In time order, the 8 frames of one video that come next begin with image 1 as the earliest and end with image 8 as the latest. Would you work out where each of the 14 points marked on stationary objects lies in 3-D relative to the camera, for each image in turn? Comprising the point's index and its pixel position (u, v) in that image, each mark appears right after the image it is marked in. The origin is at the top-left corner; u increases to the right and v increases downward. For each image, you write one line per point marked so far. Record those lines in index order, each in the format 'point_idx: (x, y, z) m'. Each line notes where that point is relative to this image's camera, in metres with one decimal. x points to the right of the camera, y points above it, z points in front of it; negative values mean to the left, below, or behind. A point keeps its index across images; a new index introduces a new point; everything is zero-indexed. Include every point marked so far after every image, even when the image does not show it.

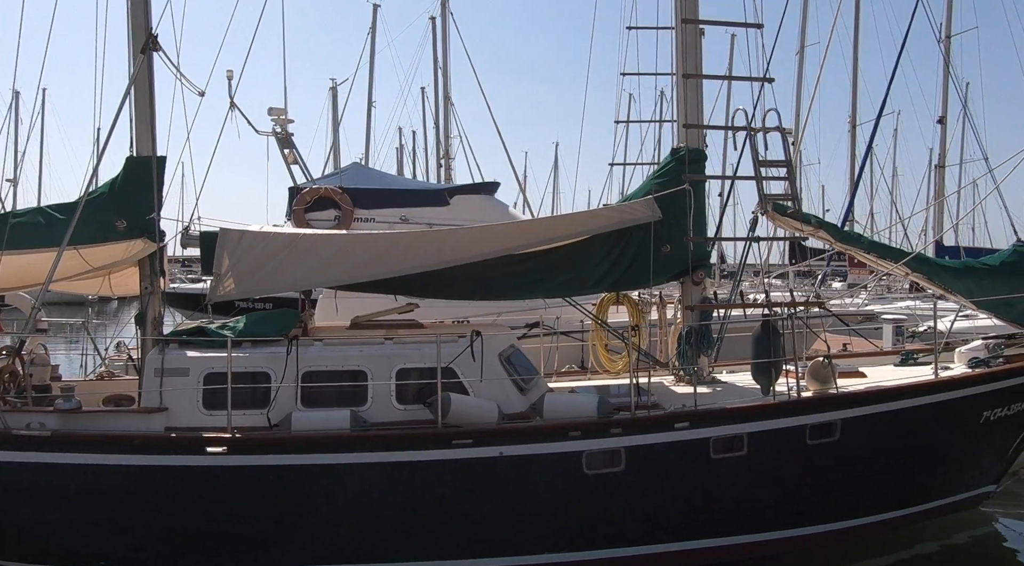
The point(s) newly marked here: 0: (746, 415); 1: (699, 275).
0: (+1.6, -0.9, +5.8) m
1: (+1.6, +0.1, +7.1) m
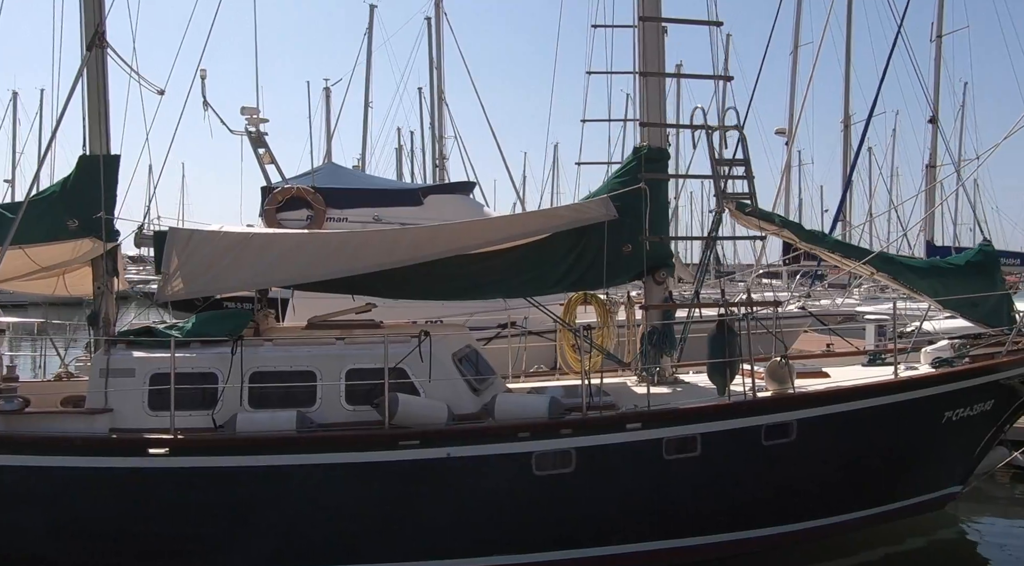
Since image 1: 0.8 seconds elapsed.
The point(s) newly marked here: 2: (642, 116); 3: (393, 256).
0: (+1.3, -0.9, +5.7) m
1: (+1.3, +0.1, +7.1) m
2: (+1.2, +1.5, +7.3) m
3: (-0.9, +0.2, +6.0) m
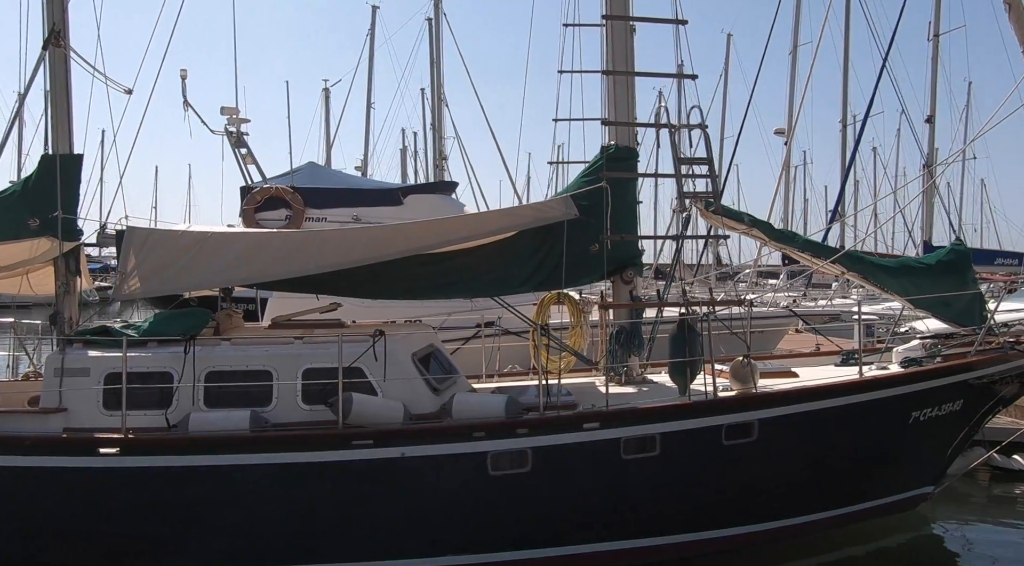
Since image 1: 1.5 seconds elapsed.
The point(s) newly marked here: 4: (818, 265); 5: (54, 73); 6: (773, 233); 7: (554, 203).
0: (+1.0, -0.9, +5.7) m
1: (+1.0, +0.1, +7.1) m
2: (+0.9, +1.5, +7.2) m
3: (-1.2, +0.2, +6.0) m
4: (+2.7, +0.2, +7.3) m
5: (-3.6, +1.6, +6.4) m
6: (+2.3, +0.5, +7.3) m
7: (+0.3, +0.6, +6.4) m
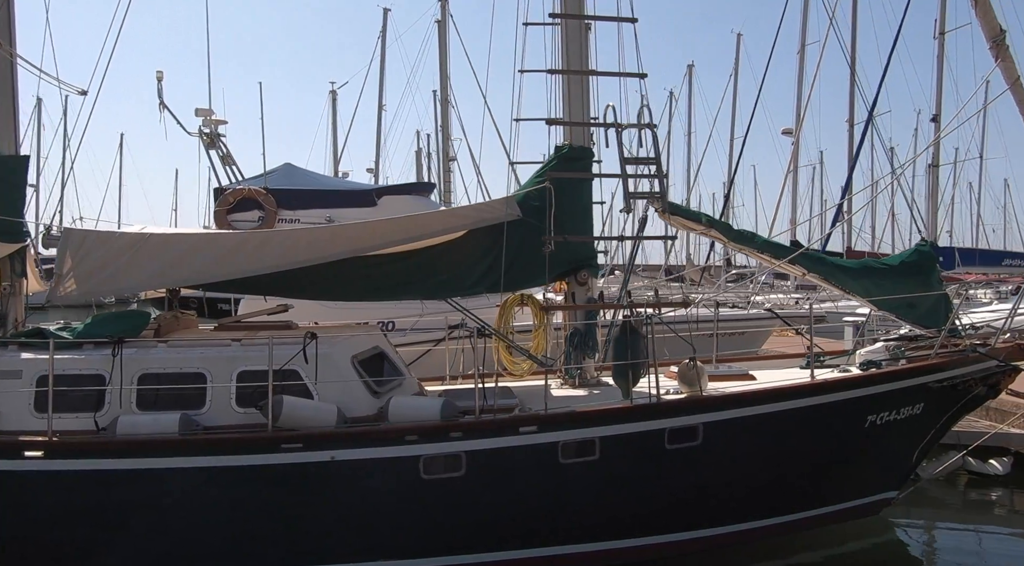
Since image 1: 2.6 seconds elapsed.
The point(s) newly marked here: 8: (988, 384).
0: (+0.6, -0.9, +5.6) m
1: (+0.6, +0.1, +7.0) m
2: (+0.5, +1.5, +7.2) m
3: (-1.6, +0.2, +6.0) m
4: (+2.3, +0.1, +7.2) m
5: (-4.0, +1.6, +6.4) m
6: (+1.9, +0.4, +7.2) m
7: (-0.1, +0.6, +6.3) m
8: (+4.1, -0.9, +7.1) m
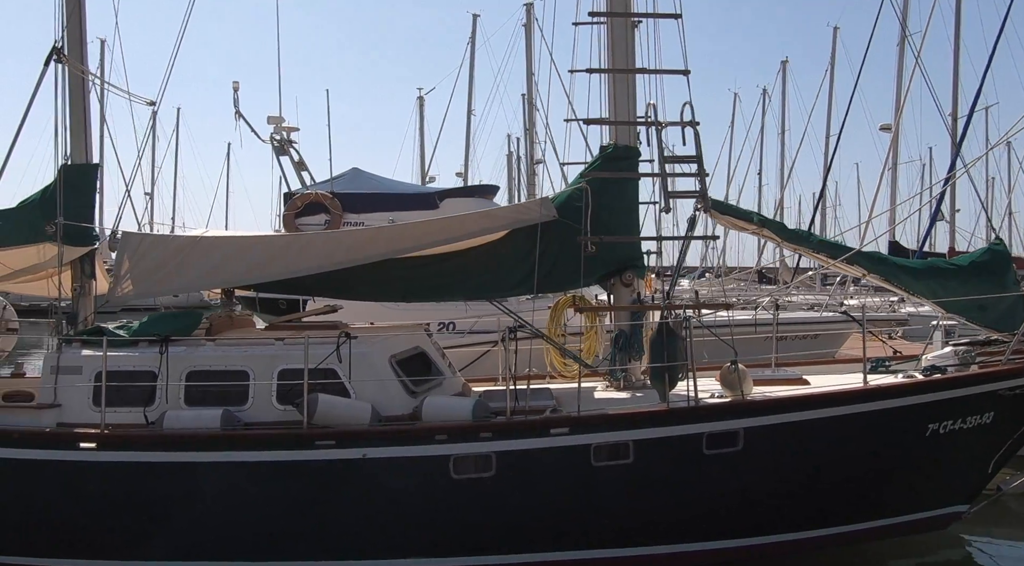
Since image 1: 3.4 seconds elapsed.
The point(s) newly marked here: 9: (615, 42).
0: (+0.8, -0.9, +5.5) m
1: (+1.0, +0.1, +6.9) m
2: (+0.9, +1.5, +7.1) m
3: (-1.3, +0.2, +6.1) m
4: (+2.7, +0.1, +6.9) m
5: (-3.7, +1.6, +6.8) m
6: (+2.3, +0.4, +6.9) m
7: (+0.2, +0.6, +6.3) m
8: (+4.5, -0.9, +6.6) m
9: (+0.9, +2.1, +7.0) m
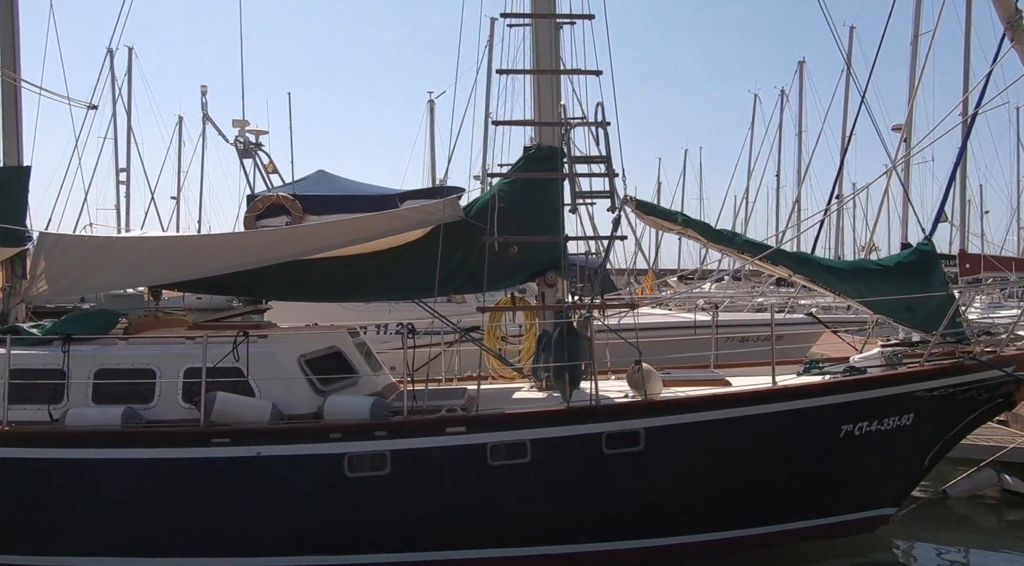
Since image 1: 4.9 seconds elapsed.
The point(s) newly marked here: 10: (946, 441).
0: (+0.1, -0.9, +5.5) m
1: (+0.3, +0.1, +6.9) m
2: (+0.2, +1.5, +7.1) m
3: (-2.0, +0.2, +6.2) m
4: (+2.1, +0.1, +6.9) m
5: (-4.3, +1.6, +6.9) m
6: (+1.7, +0.4, +6.9) m
7: (-0.5, +0.6, +6.3) m
8: (+3.9, -0.9, +6.5) m
9: (+0.2, +2.1, +7.0) m
10: (+3.4, -1.3, +6.5) m
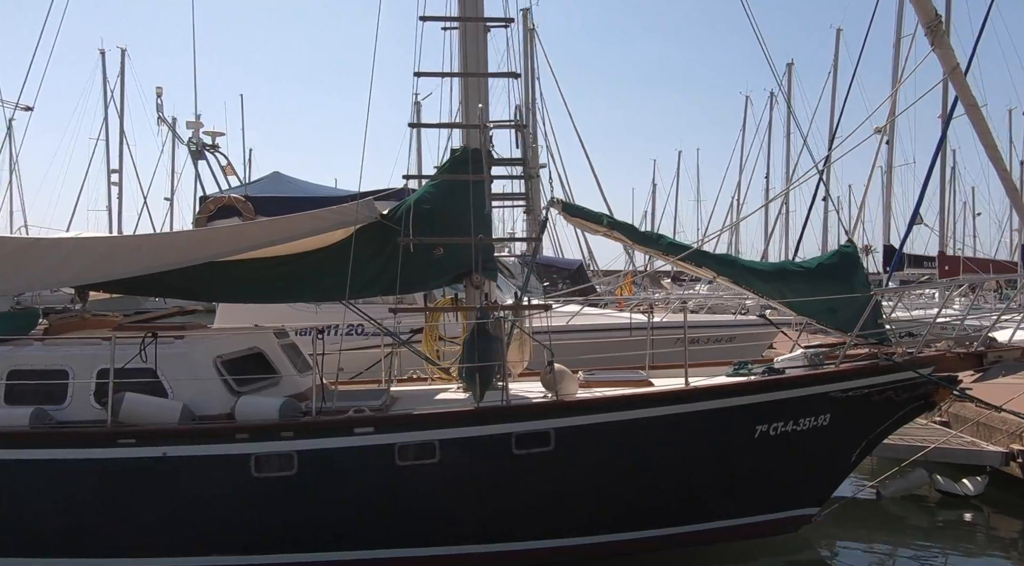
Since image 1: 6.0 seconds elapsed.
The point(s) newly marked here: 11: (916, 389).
0: (-0.5, -0.9, +5.5) m
1: (-0.3, 0.0, +6.9) m
2: (-0.4, +1.5, +7.1) m
3: (-2.6, +0.2, +6.2) m
4: (+1.4, +0.1, +6.9) m
5: (-4.9, +1.6, +6.9) m
6: (+1.0, +0.4, +7.0) m
7: (-1.1, +0.6, +6.4) m
8: (+3.2, -0.9, +6.6) m
9: (-0.4, +2.1, +7.1) m
10: (+2.8, -1.3, +6.6) m
11: (+3.2, -0.8, +6.5) m
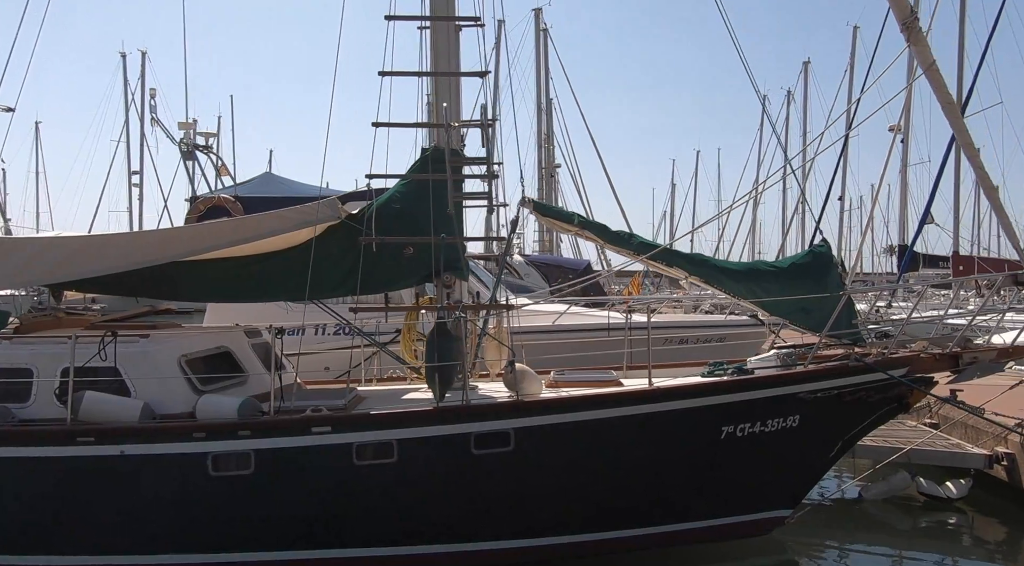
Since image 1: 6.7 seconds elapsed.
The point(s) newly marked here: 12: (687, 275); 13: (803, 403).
0: (-0.8, -0.9, +5.5) m
1: (-0.5, 0.0, +6.9) m
2: (-0.7, +1.5, +7.1) m
3: (-2.9, +0.2, +6.2) m
4: (+1.2, +0.1, +6.9) m
5: (-5.2, +1.6, +7.0) m
6: (+0.8, +0.4, +6.9) m
7: (-1.3, +0.6, +6.4) m
8: (+3.0, -0.9, +6.5) m
9: (-0.6, +2.1, +7.1) m
10: (+2.6, -1.3, +6.5) m
11: (+3.0, -0.8, +6.5) m
12: (+1.5, +0.1, +6.8) m
13: (+2.2, -0.9, +6.3) m
